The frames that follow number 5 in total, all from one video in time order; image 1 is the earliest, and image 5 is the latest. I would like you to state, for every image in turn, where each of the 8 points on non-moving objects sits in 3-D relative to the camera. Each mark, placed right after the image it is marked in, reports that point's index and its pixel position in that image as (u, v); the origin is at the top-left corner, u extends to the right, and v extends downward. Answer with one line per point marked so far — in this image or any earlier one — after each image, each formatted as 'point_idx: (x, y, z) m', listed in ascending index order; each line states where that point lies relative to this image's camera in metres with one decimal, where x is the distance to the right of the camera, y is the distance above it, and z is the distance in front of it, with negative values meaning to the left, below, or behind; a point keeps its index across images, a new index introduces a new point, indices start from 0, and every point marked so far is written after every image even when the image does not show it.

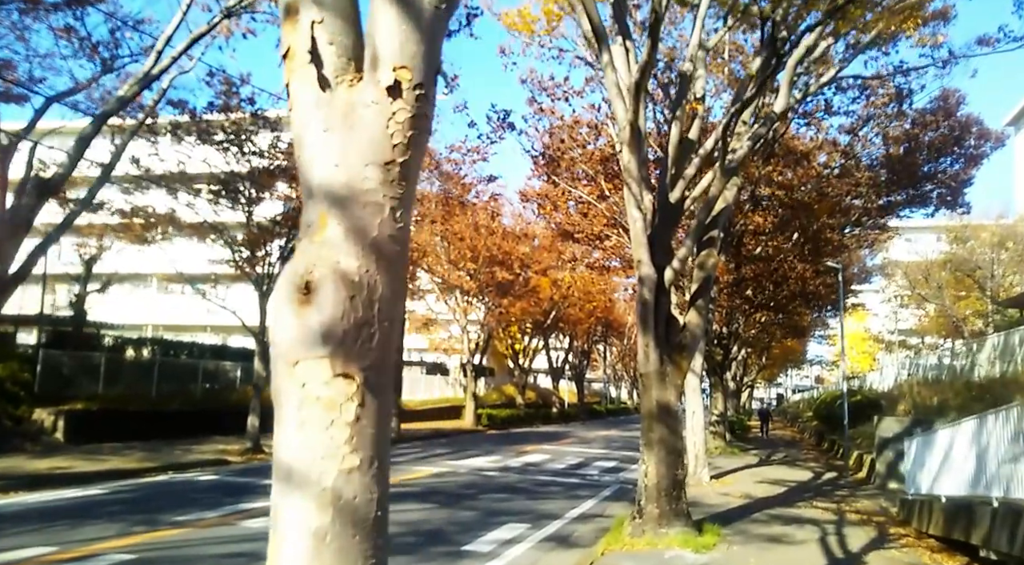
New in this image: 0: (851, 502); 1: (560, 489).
0: (+5.5, -3.6, +14.4) m
1: (+0.9, -3.7, +15.7) m
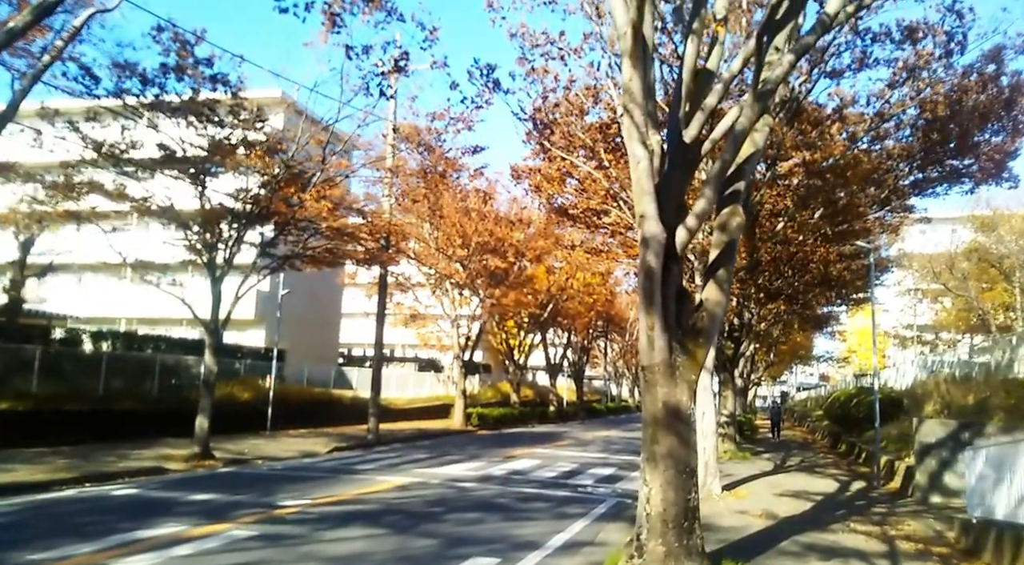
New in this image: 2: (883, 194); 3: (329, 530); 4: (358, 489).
0: (+5.2, -3.2, +11.9) m
1: (+0.5, -3.3, +13.3) m
2: (+7.7, +1.8, +18.6) m
3: (-2.1, -2.9, +10.3) m
4: (-2.4, -3.2, +13.8) m
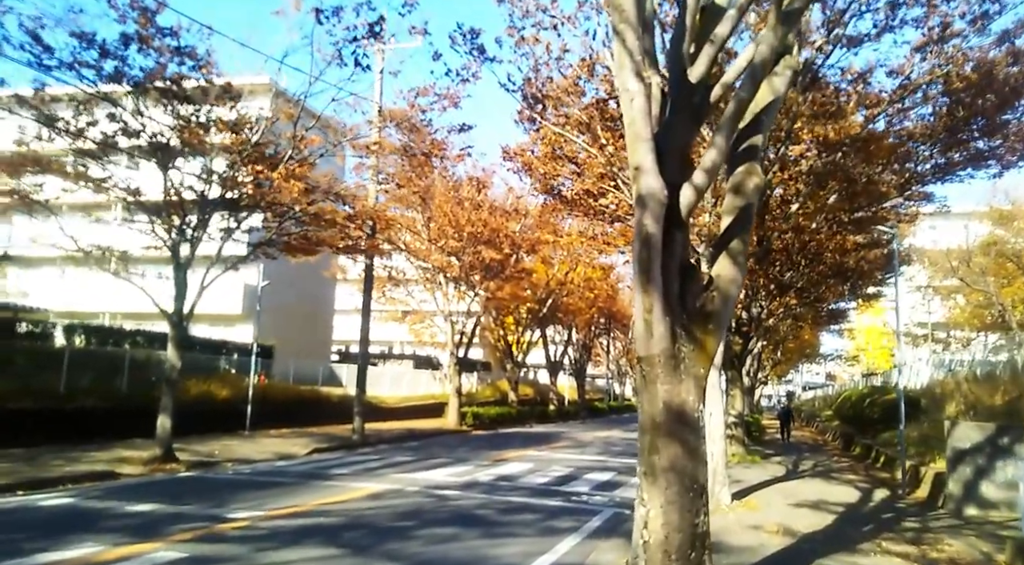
0: (+4.9, -3.0, +10.4) m
1: (+0.3, -3.1, +11.8) m
2: (+7.5, +2.0, +17.0) m
3: (-2.4, -2.7, +8.8) m
4: (-2.6, -3.0, +12.3) m
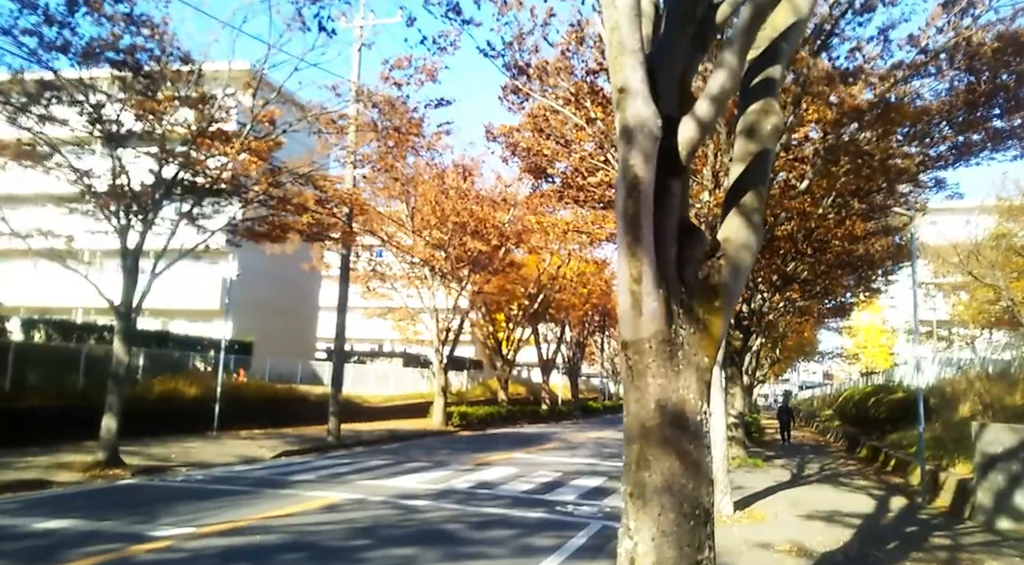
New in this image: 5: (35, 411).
0: (+4.6, -2.8, +8.9) m
1: (0.0, -2.9, +10.3) m
2: (+7.2, +2.2, +15.5) m
3: (-2.7, -2.5, +7.3) m
4: (-3.0, -2.8, +10.8) m
5: (-9.8, -2.7, +18.2) m
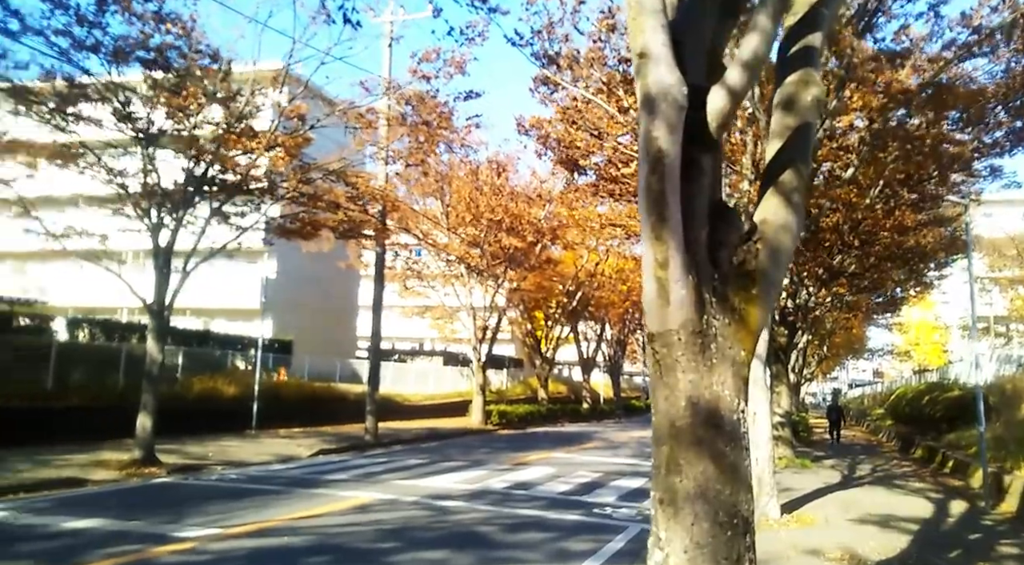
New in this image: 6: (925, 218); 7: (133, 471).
0: (+4.9, -2.7, +8.3) m
1: (+0.4, -2.8, +9.9) m
2: (+7.8, +2.4, +14.8) m
3: (-2.4, -2.4, +7.1) m
4: (-2.5, -2.7, +10.6) m
5: (-9.0, -2.6, +18.3) m
6: (+8.8, +1.4, +18.8) m
7: (-6.2, -3.1, +14.5) m
